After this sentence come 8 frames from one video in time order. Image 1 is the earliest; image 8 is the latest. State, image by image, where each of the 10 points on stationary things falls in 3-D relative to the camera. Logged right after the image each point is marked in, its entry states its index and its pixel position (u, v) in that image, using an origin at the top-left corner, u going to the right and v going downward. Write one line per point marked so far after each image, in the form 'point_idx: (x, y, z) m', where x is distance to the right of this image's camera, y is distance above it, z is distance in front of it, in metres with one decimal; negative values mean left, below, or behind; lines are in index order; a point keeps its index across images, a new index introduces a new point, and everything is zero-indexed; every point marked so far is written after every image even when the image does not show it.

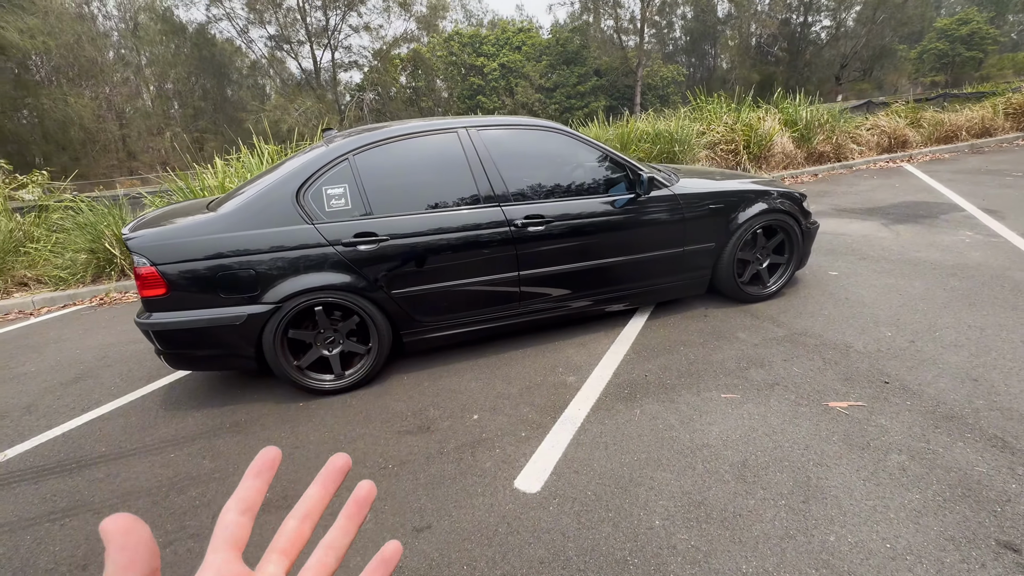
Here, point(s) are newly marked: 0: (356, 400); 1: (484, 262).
0: (-1.1, -0.8, +3.2) m
1: (-0.2, +0.2, +3.3) m
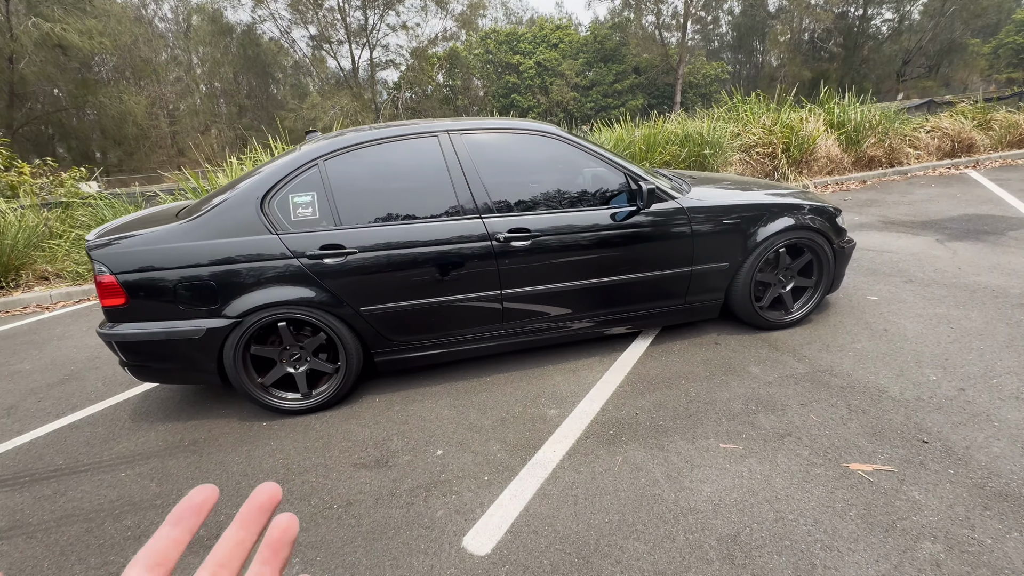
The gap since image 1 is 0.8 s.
0: (-1.3, -0.9, +3.0) m
1: (-0.4, +0.1, +3.1) m
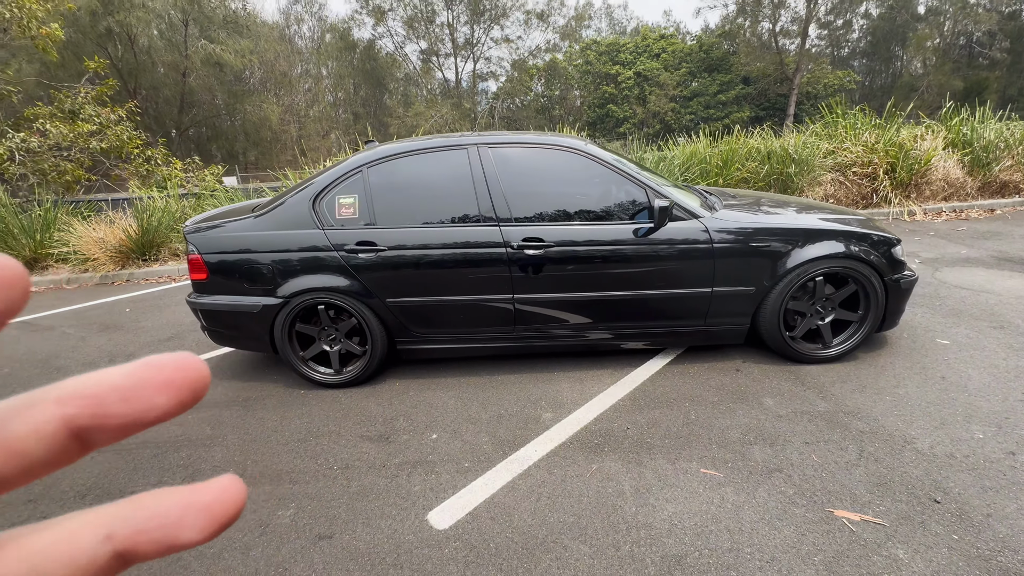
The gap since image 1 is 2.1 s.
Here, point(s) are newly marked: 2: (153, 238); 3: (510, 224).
0: (-1.2, -0.8, +3.4) m
1: (-0.3, +0.1, +3.3) m
2: (-5.8, +0.8, +7.2) m
3: (0.0, +0.5, +3.3) m
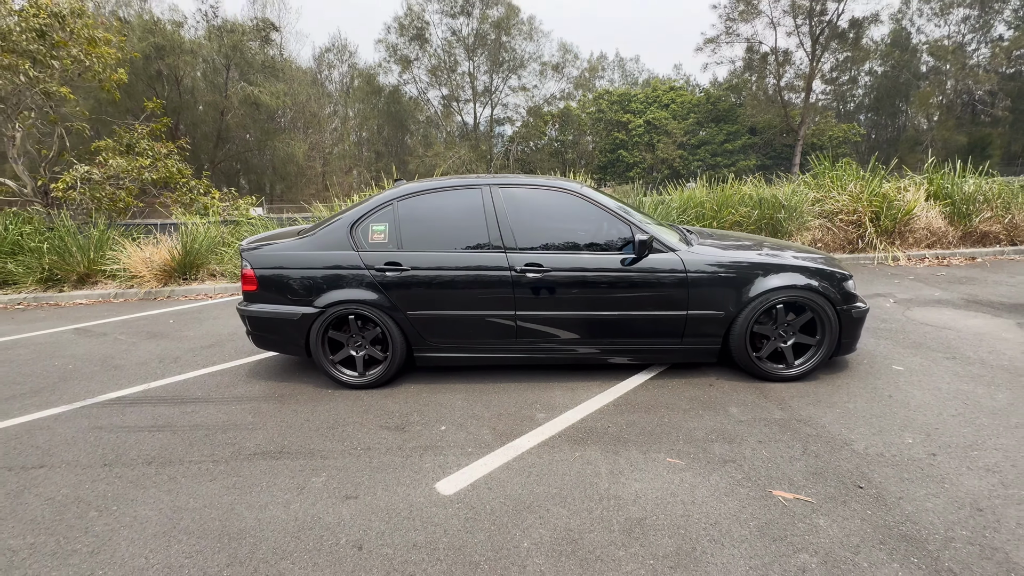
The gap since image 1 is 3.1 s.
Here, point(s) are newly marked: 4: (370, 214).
0: (-1.3, -0.9, +3.9) m
1: (-0.2, -0.1, +3.8) m
2: (-5.6, +0.5, +8.0) m
3: (0.0, +0.3, +3.8) m
4: (-1.3, +0.7, +4.0) m
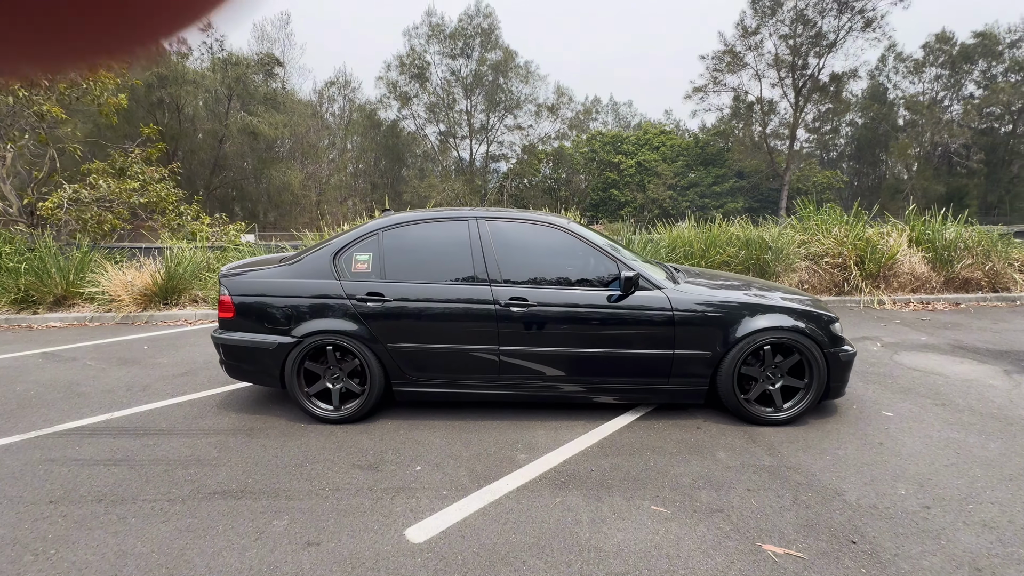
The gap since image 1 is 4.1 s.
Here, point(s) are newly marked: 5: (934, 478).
0: (-1.4, -1.2, +3.7) m
1: (-0.4, -0.4, +3.7) m
2: (-5.8, +0.1, +7.8) m
3: (-0.1, 0.0, +3.8) m
4: (-1.4, +0.4, +3.9) m
5: (+2.8, -1.2, +3.0) m
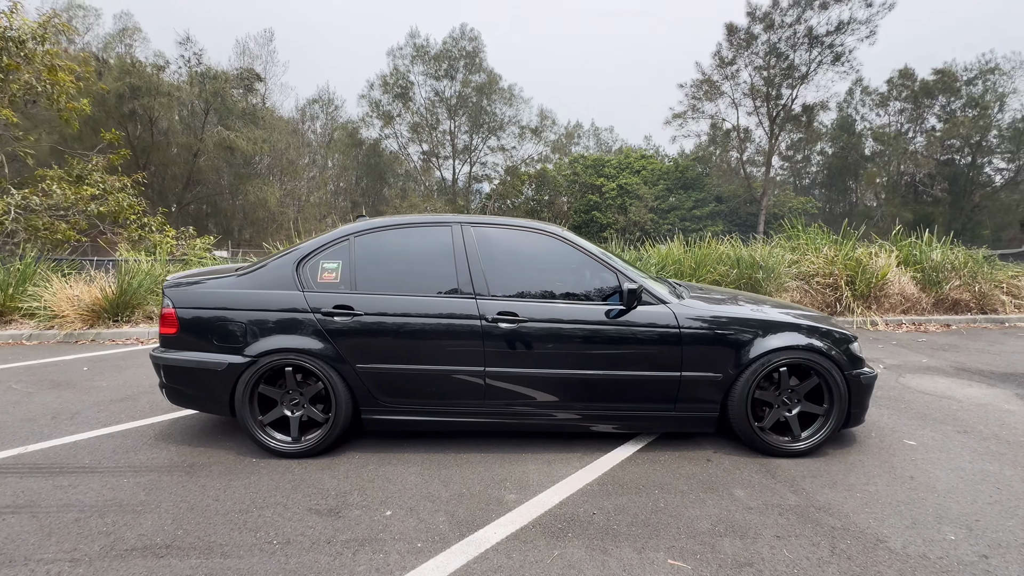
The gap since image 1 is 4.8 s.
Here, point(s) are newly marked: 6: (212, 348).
0: (-1.5, -1.3, +3.2) m
1: (-0.5, -0.5, +3.3) m
2: (-6.1, -0.2, +7.2) m
3: (-0.2, -0.1, +3.4) m
4: (-1.5, +0.3, +3.5) m
5: (+2.7, -1.3, +2.6) m
6: (-2.2, -0.4, +3.3) m
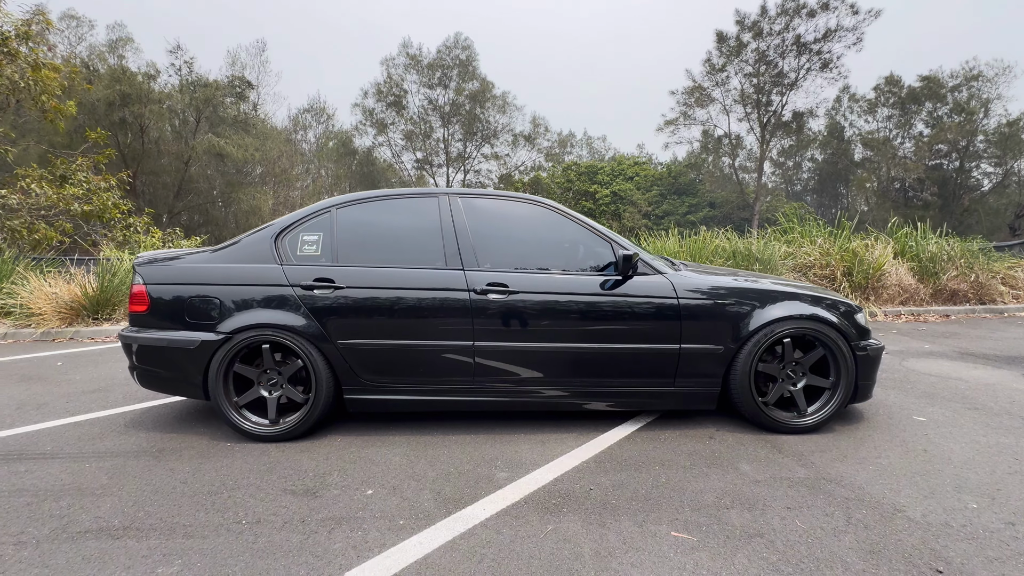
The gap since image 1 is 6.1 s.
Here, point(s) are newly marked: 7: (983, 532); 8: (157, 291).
0: (-1.6, -1.1, +3.0) m
1: (-0.5, -0.3, +3.1) m
2: (-6.2, -0.1, +6.9) m
3: (-0.3, +0.1, +3.2) m
4: (-1.5, +0.5, +3.3) m
5: (+2.7, -1.1, +2.4) m
6: (-2.3, -0.3, +3.1) m
7: (+2.2, -1.1, +2.1) m
8: (-2.5, 0.0, +3.2) m
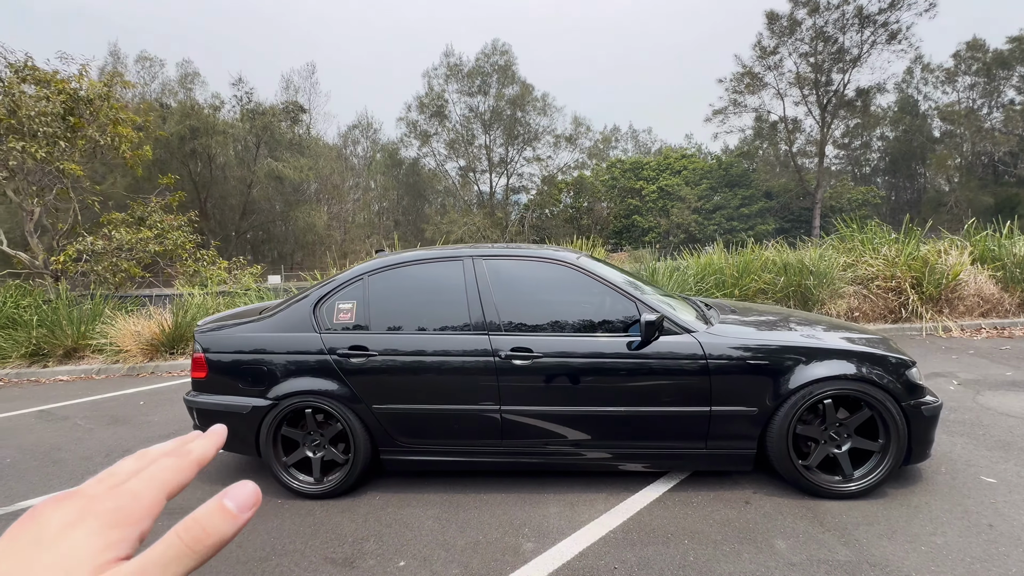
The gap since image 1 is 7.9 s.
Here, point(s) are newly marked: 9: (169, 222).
0: (-1.4, -1.6, +3.2) m
1: (-0.3, -0.7, +3.2) m
2: (-5.6, -0.7, +7.6) m
3: (-0.1, -0.3, +3.3) m
4: (-1.4, 0.0, +3.5) m
5: (+2.8, -1.4, +2.2) m
6: (-2.1, -0.8, +3.4) m
7: (+2.3, -1.5, +1.9) m
8: (-2.3, -0.6, +3.5) m
9: (-7.8, +1.5, +10.3) m
